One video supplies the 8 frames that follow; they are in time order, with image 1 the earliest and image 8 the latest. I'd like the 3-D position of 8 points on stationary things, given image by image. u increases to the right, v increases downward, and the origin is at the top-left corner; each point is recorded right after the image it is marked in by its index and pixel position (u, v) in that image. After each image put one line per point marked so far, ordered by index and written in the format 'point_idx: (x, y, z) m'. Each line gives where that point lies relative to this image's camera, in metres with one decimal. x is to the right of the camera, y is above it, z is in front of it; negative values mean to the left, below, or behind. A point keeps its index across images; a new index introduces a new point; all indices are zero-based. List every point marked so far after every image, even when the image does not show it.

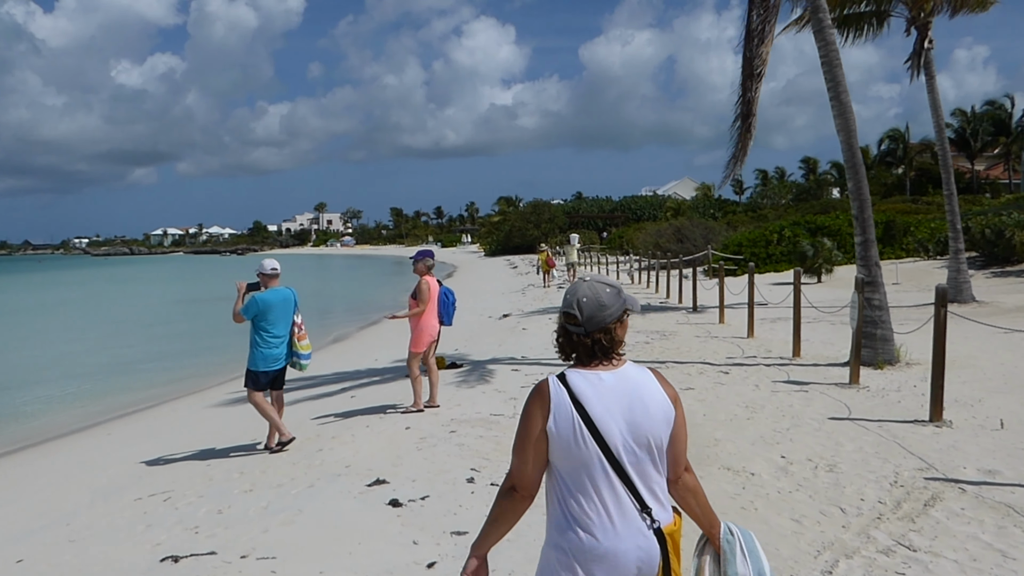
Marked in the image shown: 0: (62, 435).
0: (-5.6, -1.8, +10.1) m
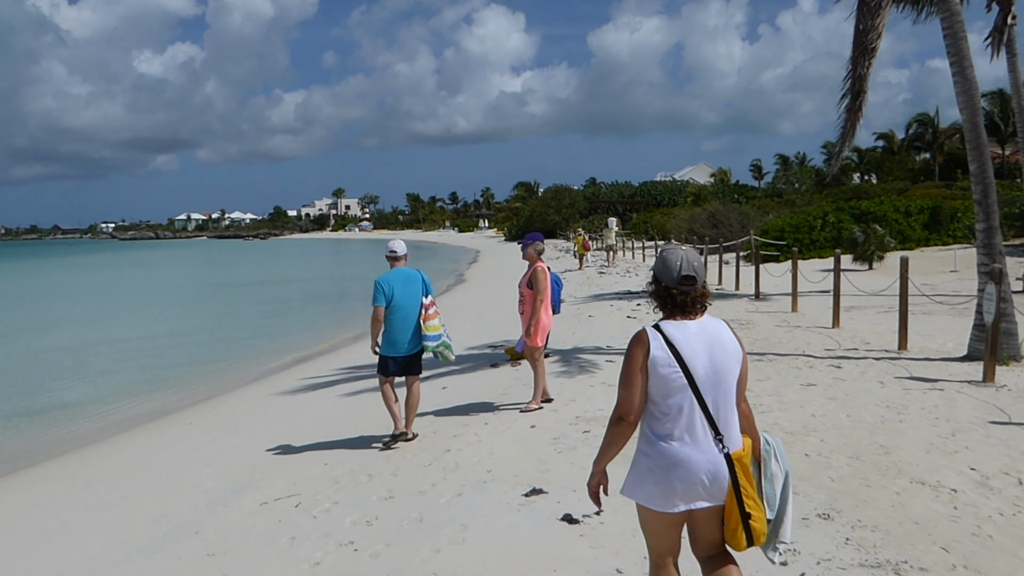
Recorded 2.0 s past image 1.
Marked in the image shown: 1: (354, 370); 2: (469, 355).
0: (-4.5, -1.7, +9.6) m
1: (-2.2, -1.2, +11.6) m
2: (-0.5, -0.9, +10.6) m
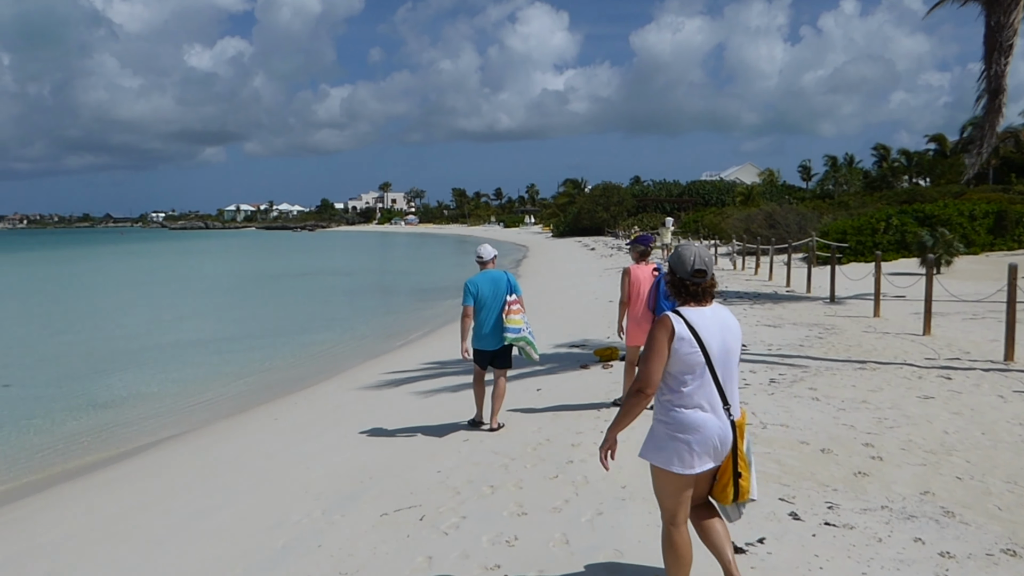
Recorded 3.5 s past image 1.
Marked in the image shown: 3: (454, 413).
0: (-3.5, -1.6, +9.5) m
1: (-1.1, -1.1, +11.4) m
2: (+0.5, -0.8, +10.3) m
3: (-0.5, -1.1, +7.7) m
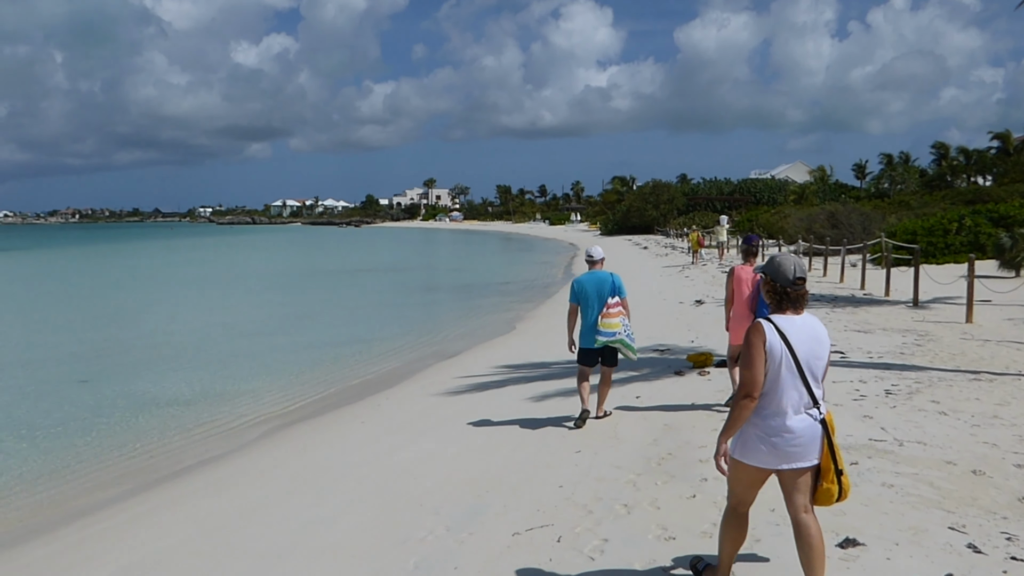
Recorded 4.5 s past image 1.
0: (-2.5, -1.5, +9.4) m
1: (0.0, -1.1, +11.2) m
2: (+1.6, -0.9, +10.0) m
3: (+0.4, -1.2, +7.4) m
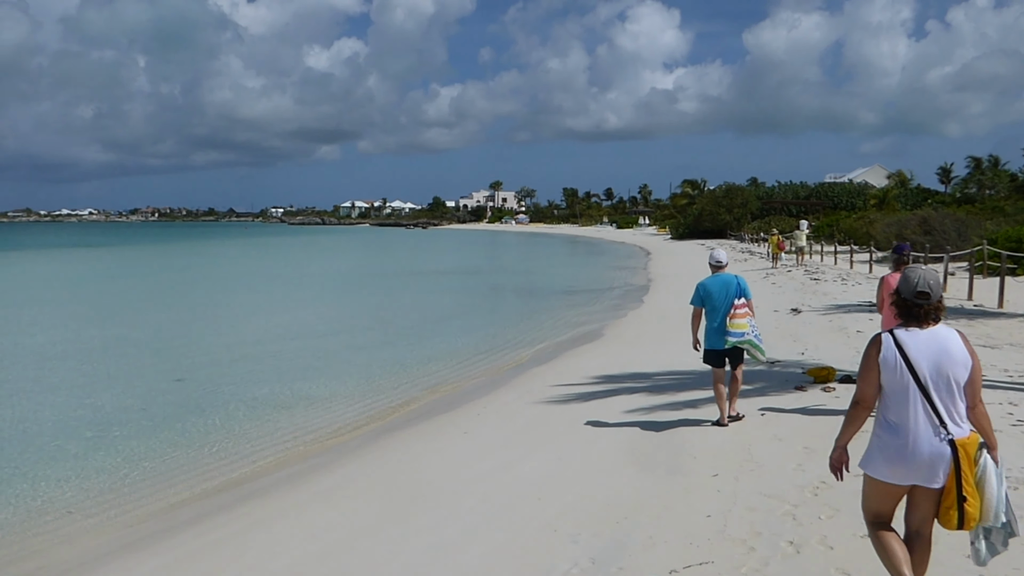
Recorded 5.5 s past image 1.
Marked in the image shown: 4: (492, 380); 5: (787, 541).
0: (-1.4, -1.6, +9.1) m
1: (+1.2, -1.2, +10.7) m
2: (+2.7, -0.9, +9.4) m
3: (+1.4, -1.2, +6.9) m
4: (-0.3, -1.4, +12.5) m
5: (+1.4, -1.3, +4.2) m
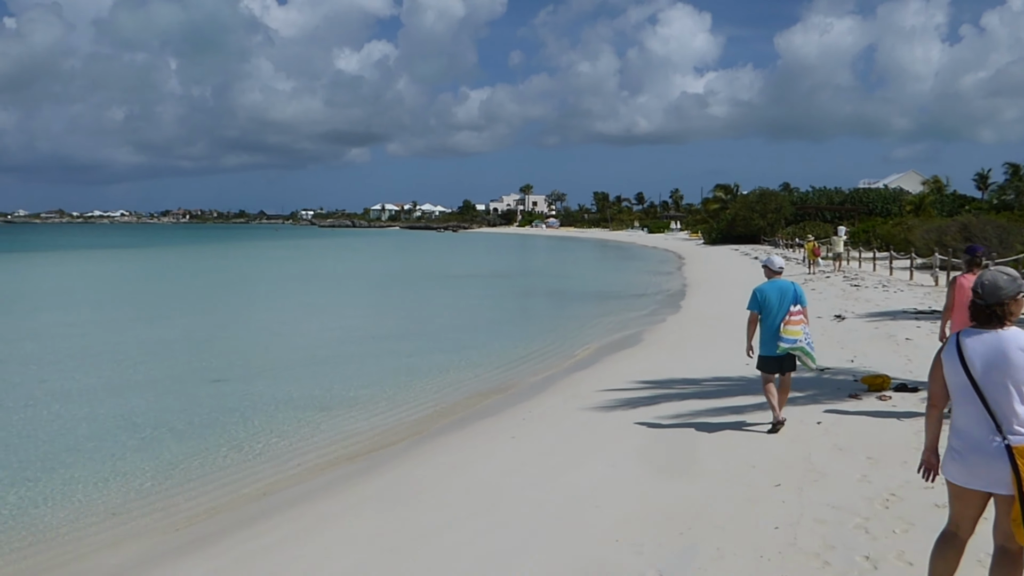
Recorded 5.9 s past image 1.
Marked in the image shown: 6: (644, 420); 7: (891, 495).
0: (-0.9, -1.6, +9.1) m
1: (+1.8, -1.2, +10.6) m
2: (+3.2, -1.0, +9.2) m
3: (+1.8, -1.3, +6.8) m
4: (+0.3, -1.4, +12.4) m
5: (+1.7, -1.3, +4.1) m
6: (+1.3, -1.3, +8.1) m
7: (+2.2, -1.2, +5.0) m
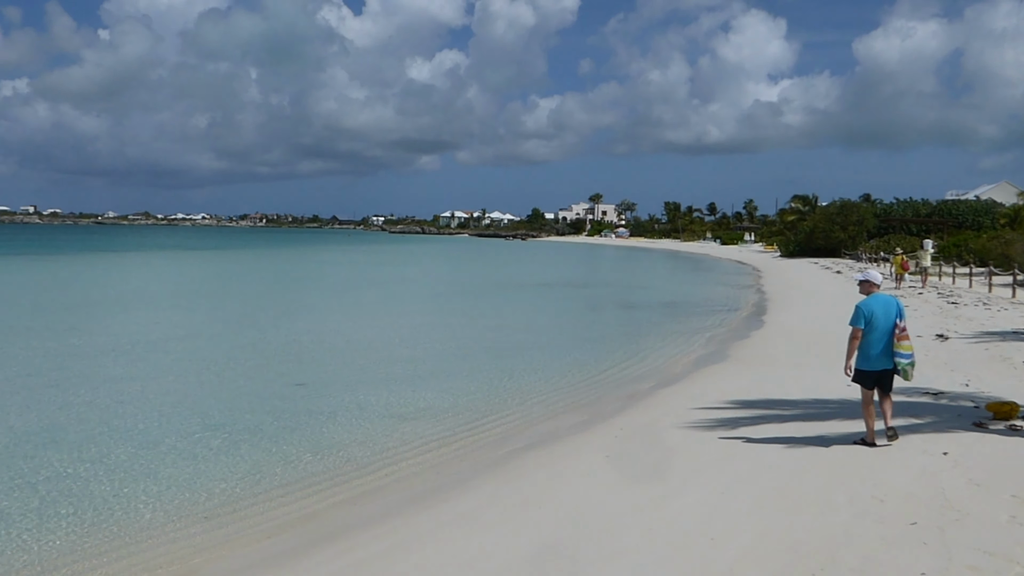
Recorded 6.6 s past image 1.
0: (0.0, -1.7, +8.8) m
1: (+2.8, -1.4, +10.1) m
2: (+4.2, -1.2, +8.6) m
3: (+2.5, -1.4, +6.3) m
4: (+1.6, -1.6, +12.0) m
5: (+2.3, -1.4, +3.6) m
6: (+2.1, -1.4, +7.6) m
7: (+2.8, -1.3, +4.4) m
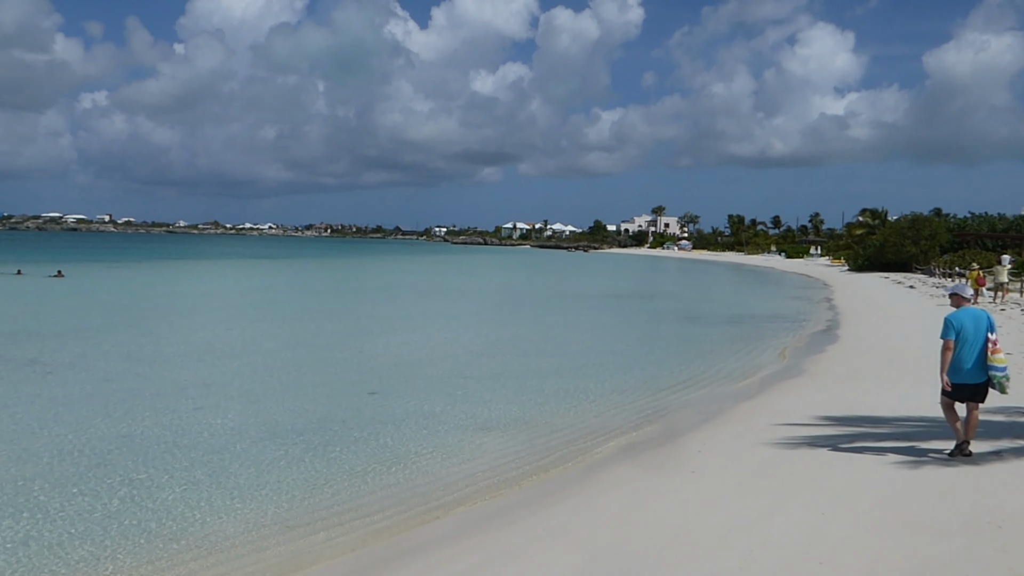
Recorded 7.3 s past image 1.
0: (+0.7, -1.7, +9.0) m
1: (+3.6, -1.5, +10.0) m
2: (+4.9, -1.3, +8.5) m
3: (+3.0, -1.4, +6.3) m
4: (+2.5, -1.7, +12.1) m
5: (+2.6, -1.4, +3.6) m
6: (+2.7, -1.5, +7.7) m
7: (+3.2, -1.4, +4.4) m
